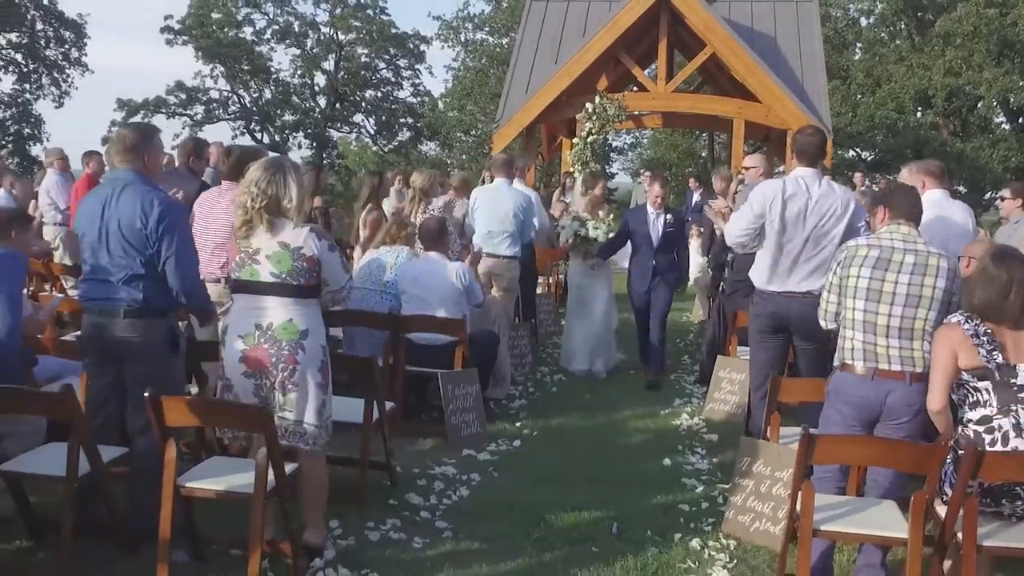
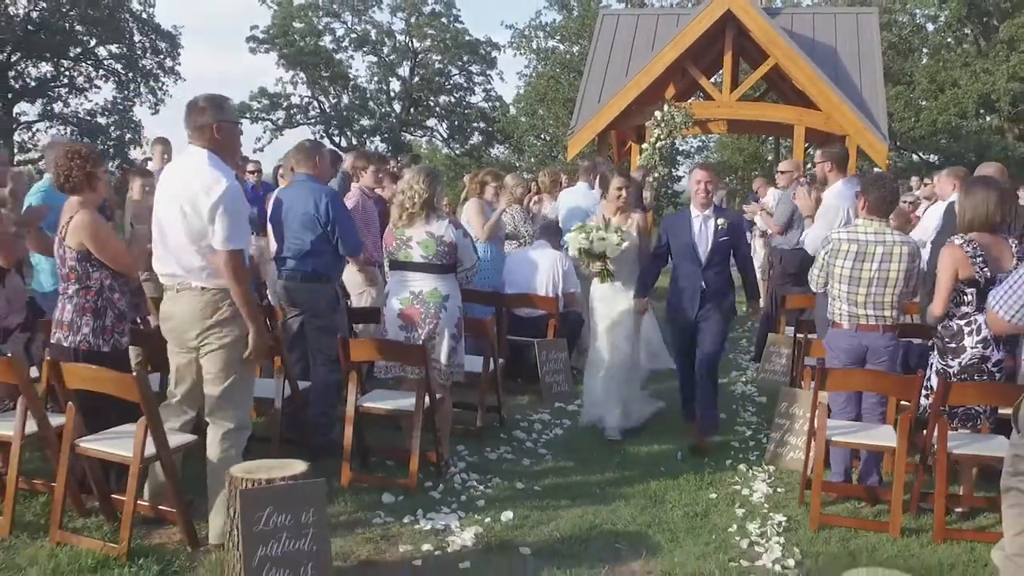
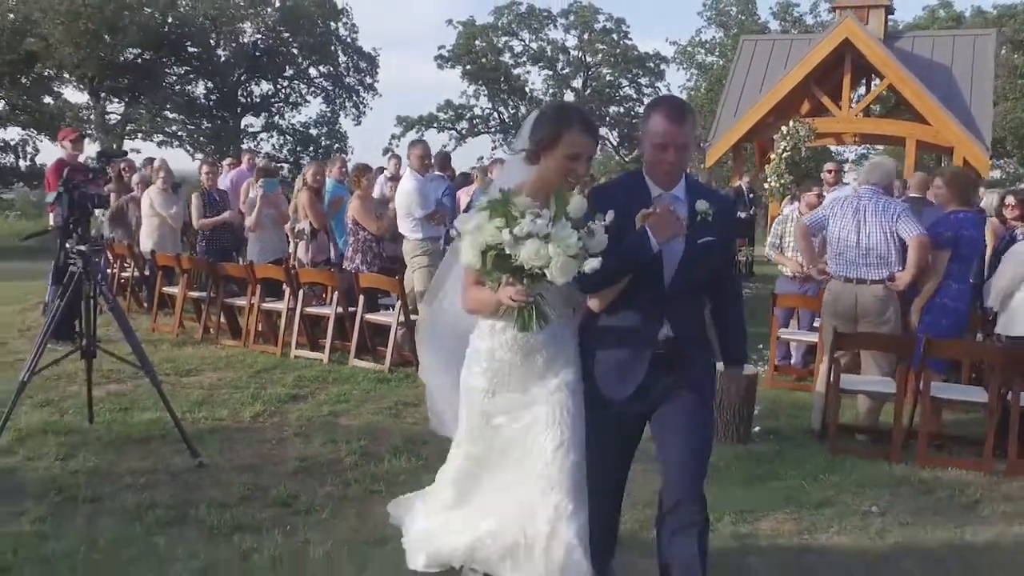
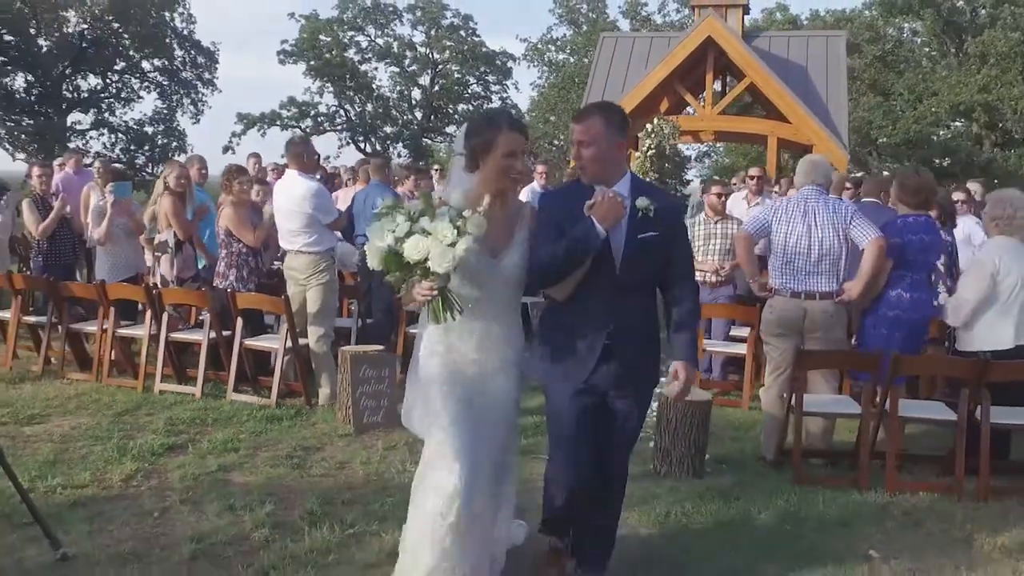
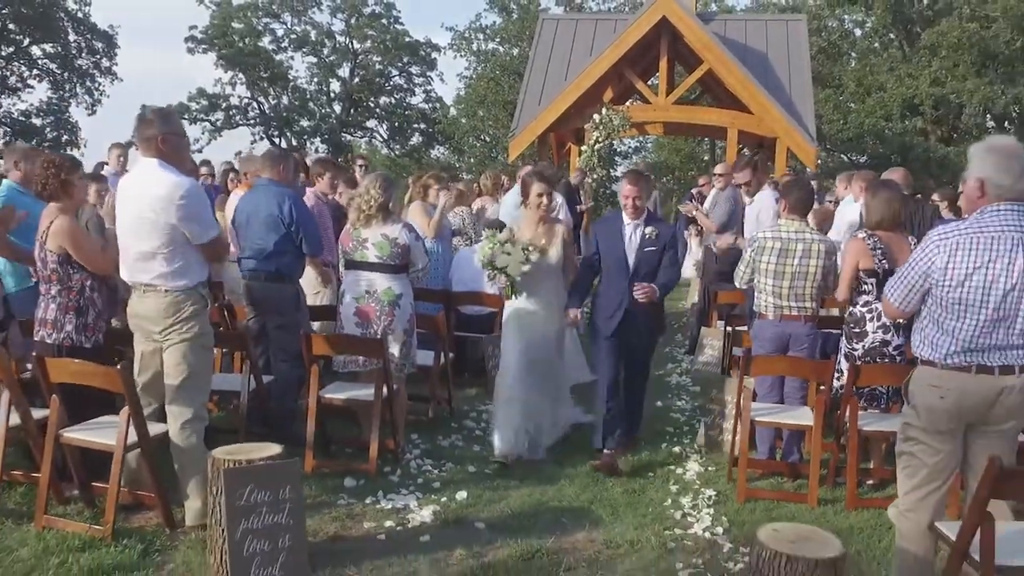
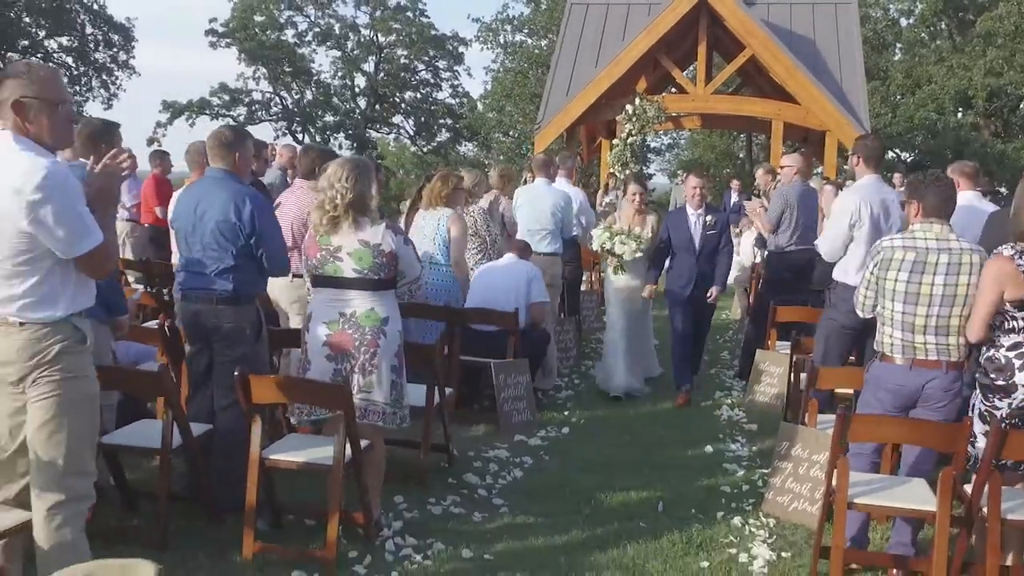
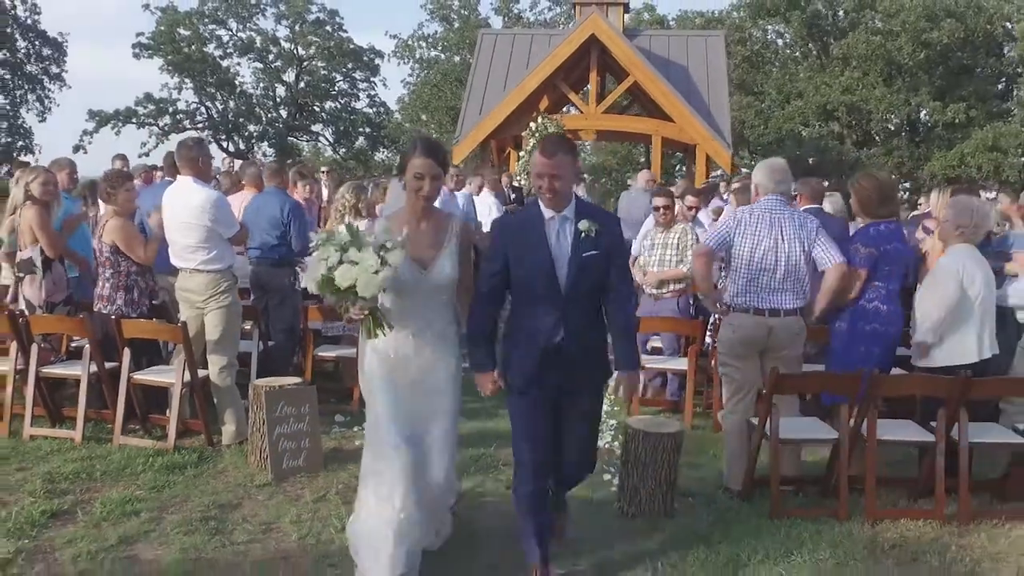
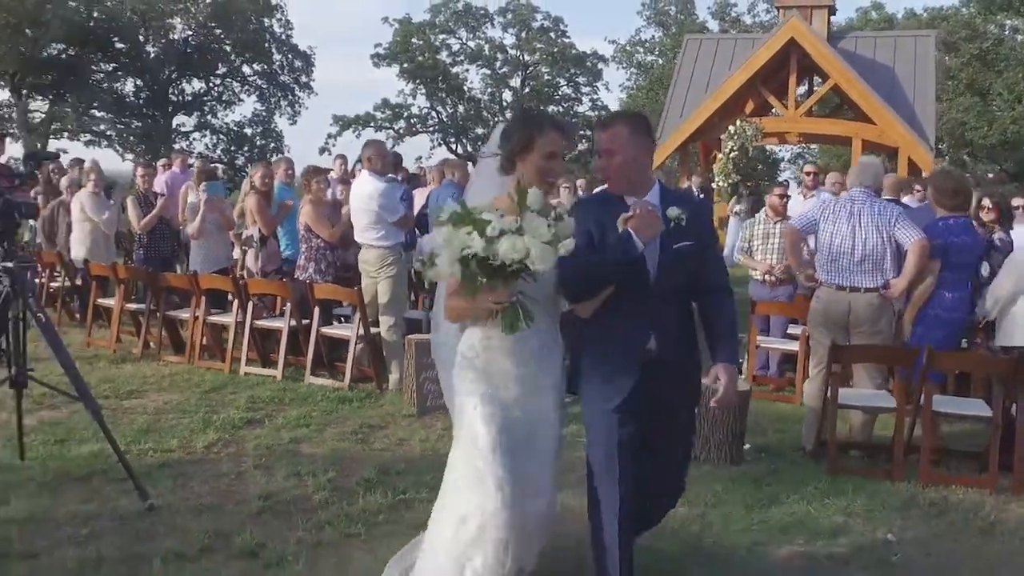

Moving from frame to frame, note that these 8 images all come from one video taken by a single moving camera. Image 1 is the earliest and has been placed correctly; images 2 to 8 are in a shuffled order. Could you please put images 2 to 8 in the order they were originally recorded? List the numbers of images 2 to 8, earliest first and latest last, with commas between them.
6, 2, 5, 7, 4, 8, 3
